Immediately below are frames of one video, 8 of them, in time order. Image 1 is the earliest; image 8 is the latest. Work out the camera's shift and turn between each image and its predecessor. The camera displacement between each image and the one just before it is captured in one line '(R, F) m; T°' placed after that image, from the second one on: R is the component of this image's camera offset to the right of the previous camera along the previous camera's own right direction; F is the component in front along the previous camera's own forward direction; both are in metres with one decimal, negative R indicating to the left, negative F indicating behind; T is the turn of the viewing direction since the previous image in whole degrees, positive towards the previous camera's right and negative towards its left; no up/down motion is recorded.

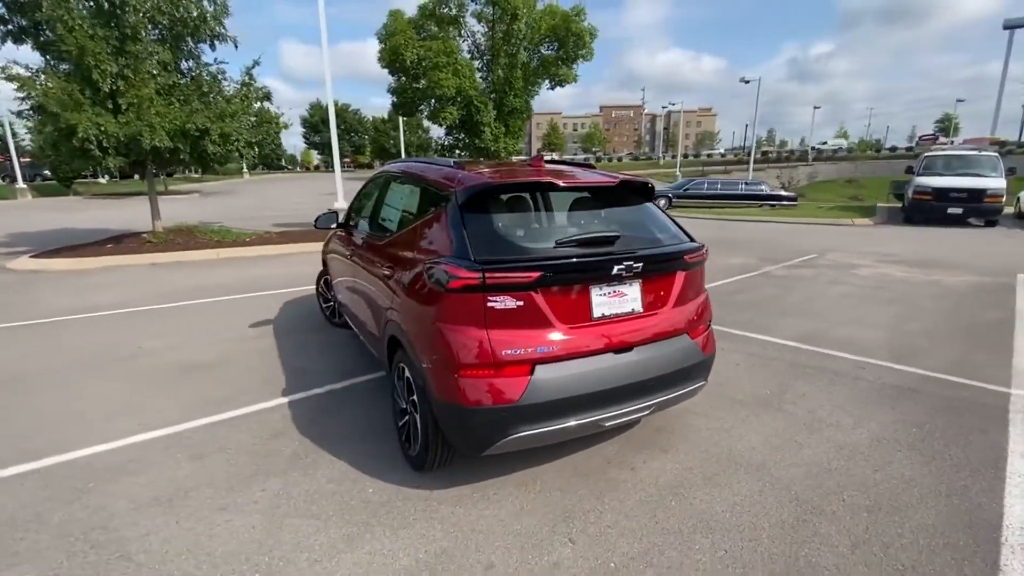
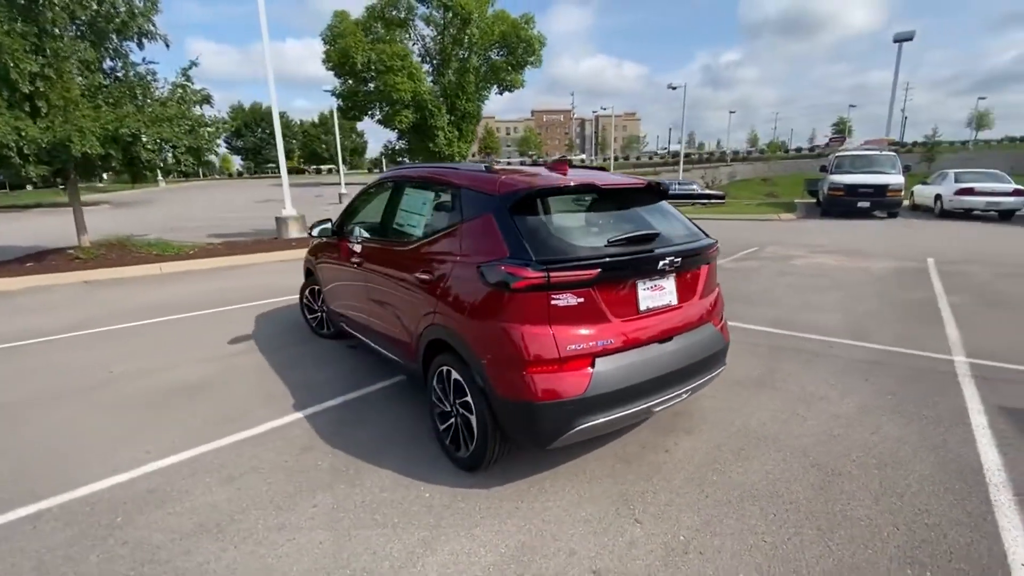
(-0.6, -0.1) m; +7°
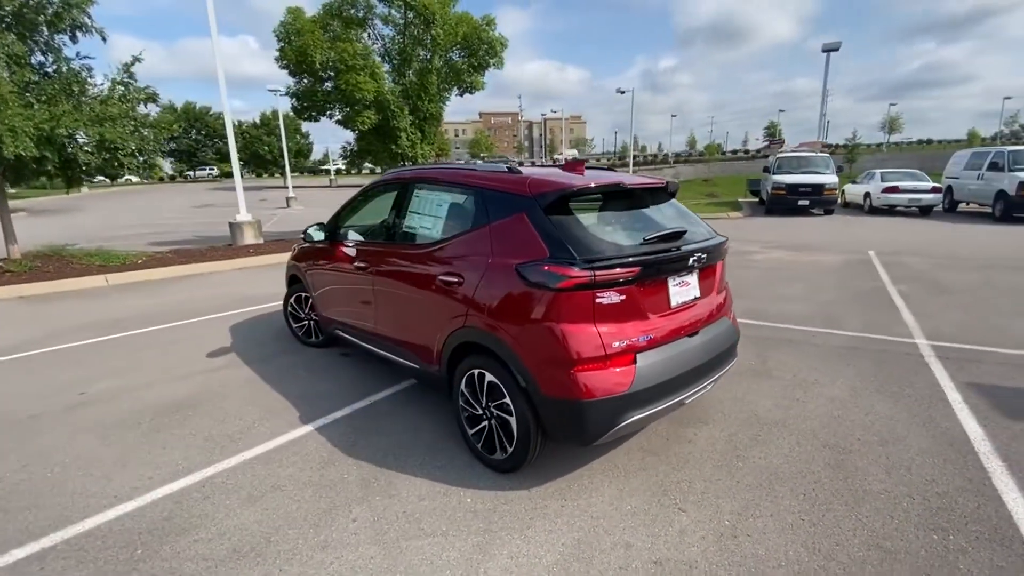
(-0.5, 0.0) m; +6°
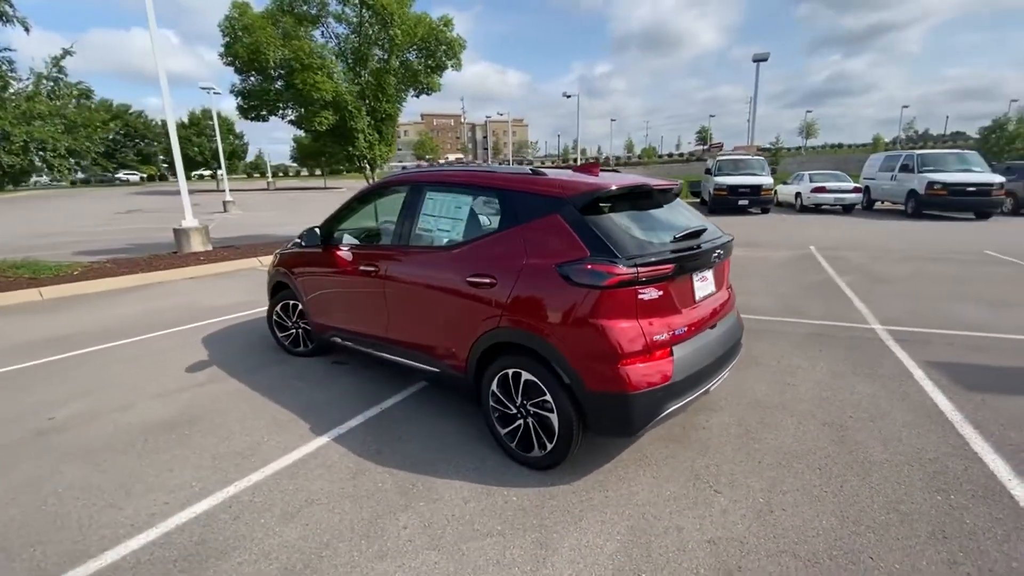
(-0.5, 0.0) m; +7°
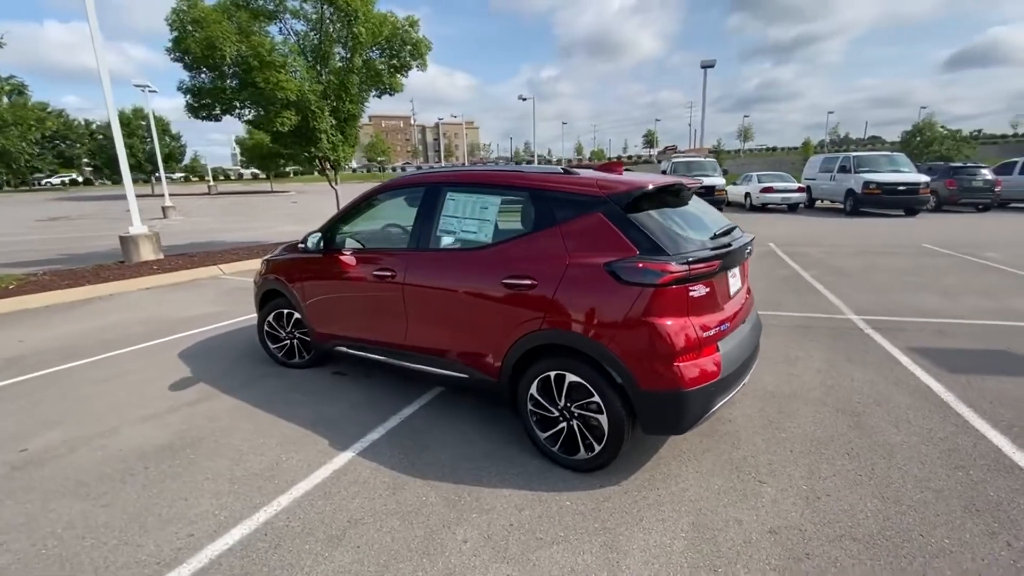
(-0.5, +0.1) m; +6°
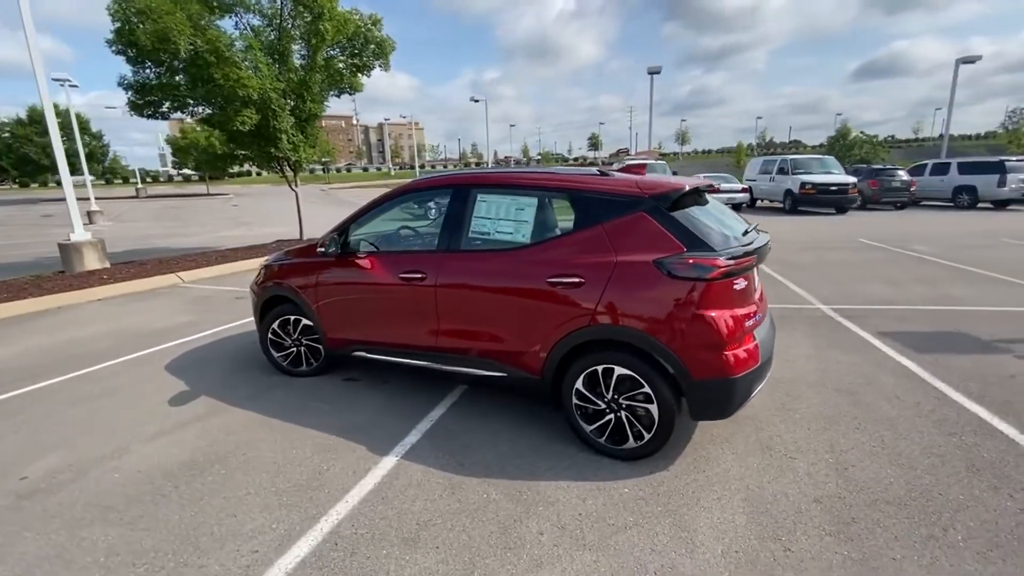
(-0.6, 0.0) m; +6°
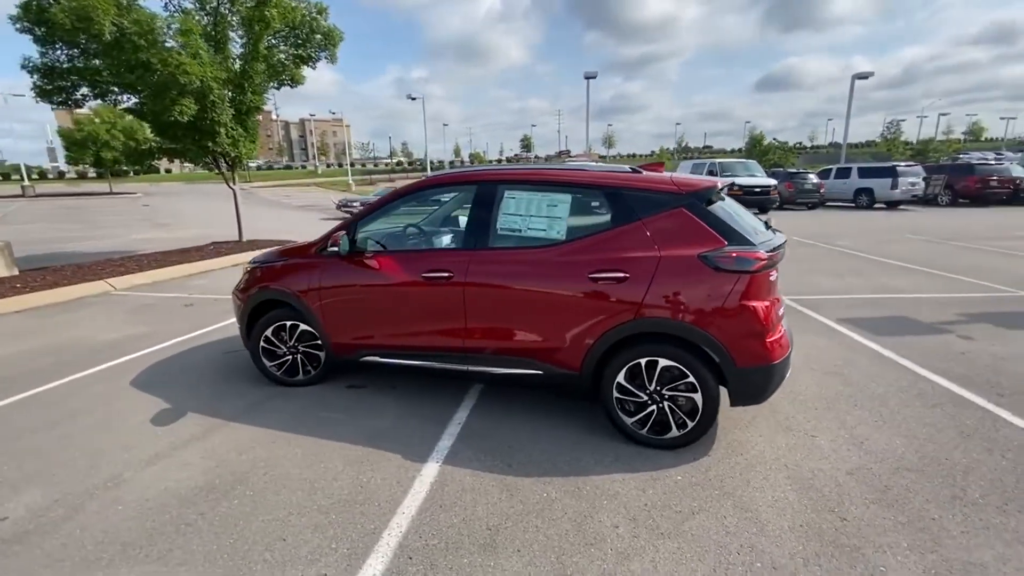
(-0.7, +0.1) m; +8°
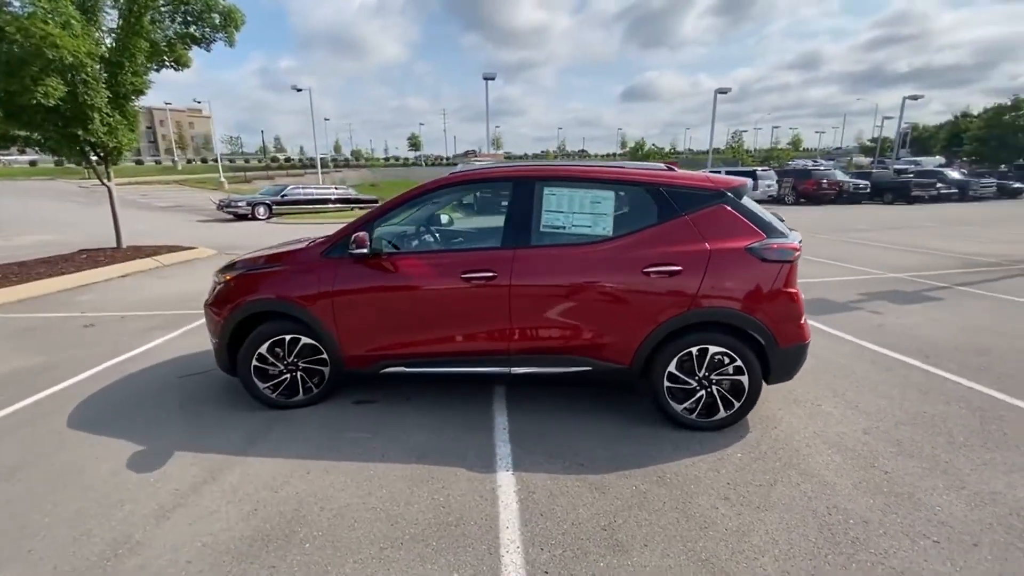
(-1.1, +0.2) m; +13°
